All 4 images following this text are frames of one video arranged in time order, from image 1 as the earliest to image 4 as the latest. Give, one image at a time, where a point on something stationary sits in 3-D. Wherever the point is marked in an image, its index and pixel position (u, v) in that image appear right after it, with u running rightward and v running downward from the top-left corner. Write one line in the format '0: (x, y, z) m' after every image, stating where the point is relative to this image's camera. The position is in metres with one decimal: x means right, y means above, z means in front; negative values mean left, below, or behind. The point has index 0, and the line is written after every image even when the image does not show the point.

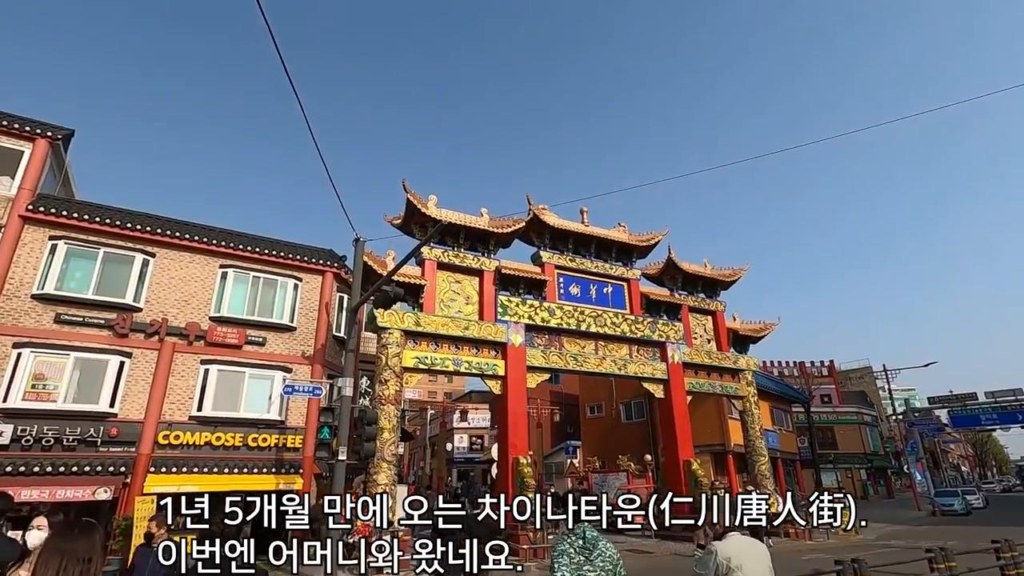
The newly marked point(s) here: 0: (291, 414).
0: (-6.0, -3.4, +14.7) m
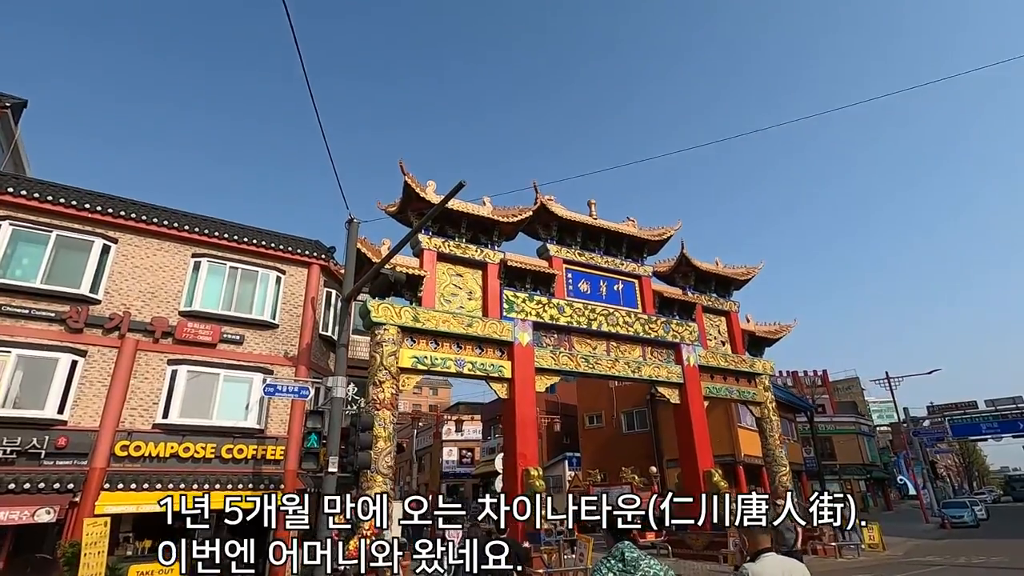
0: (-5.8, -3.2, +13.0) m
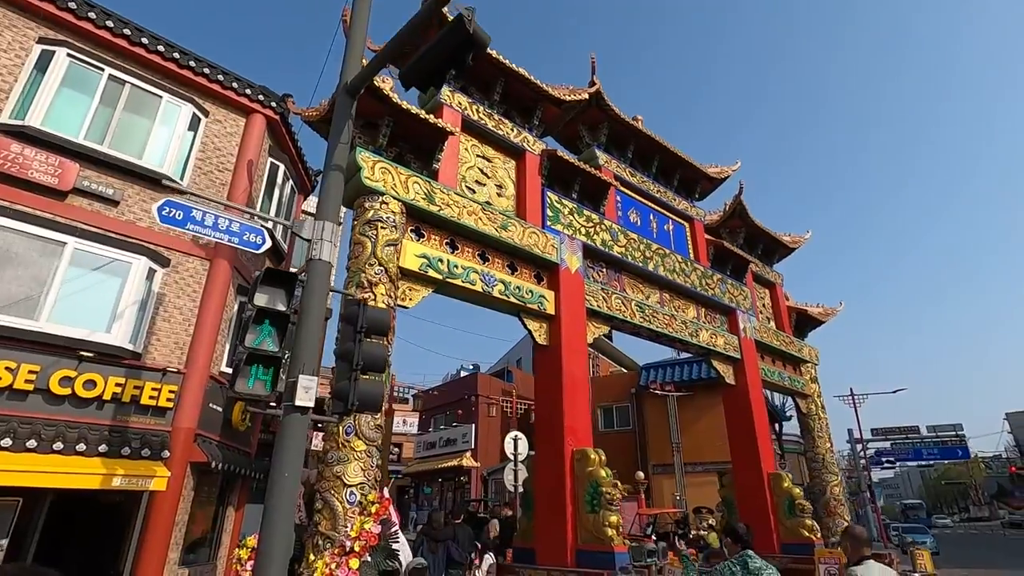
0: (-4.9, -0.8, +7.5) m
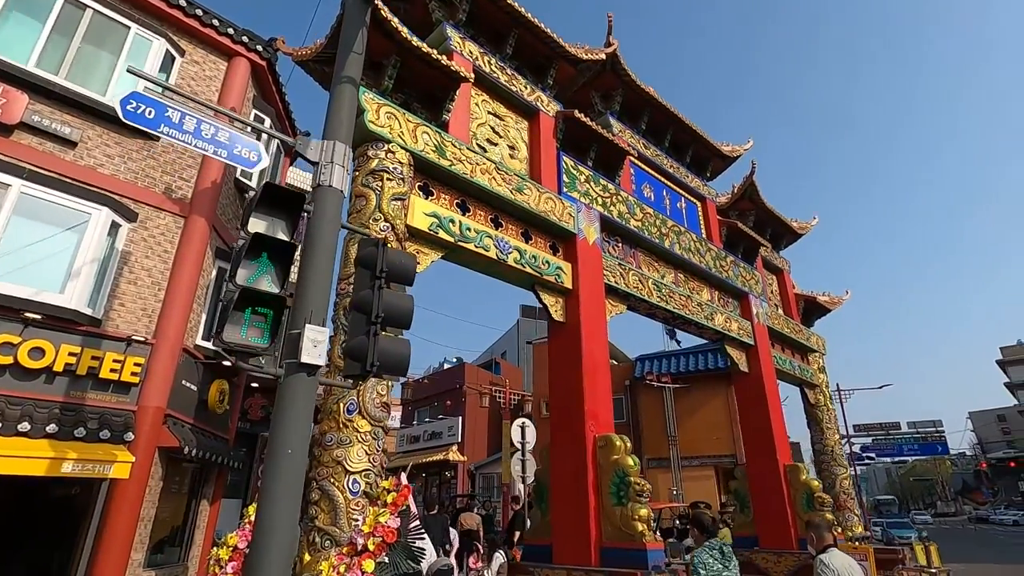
0: (-4.6, -0.3, +6.4) m
